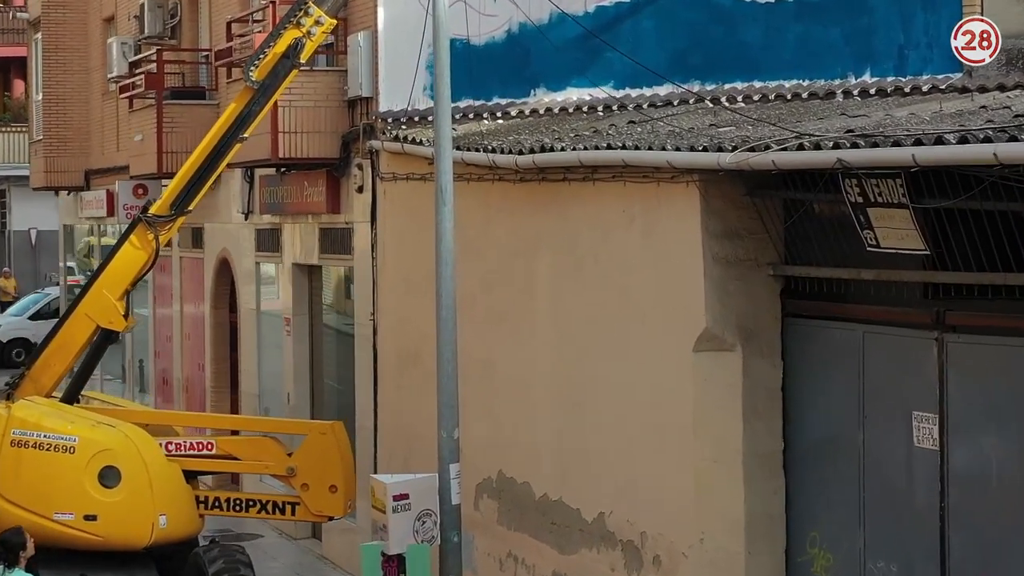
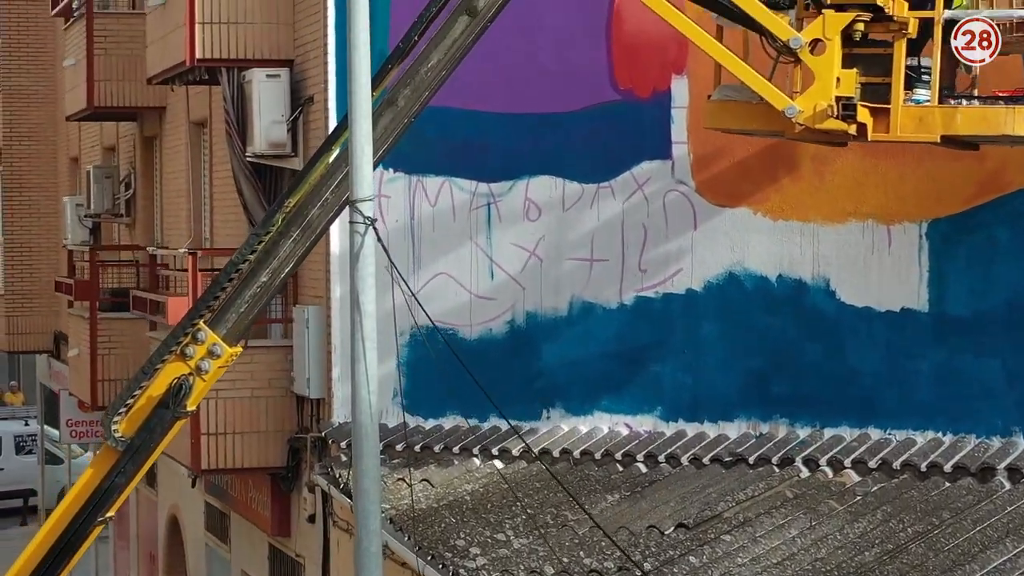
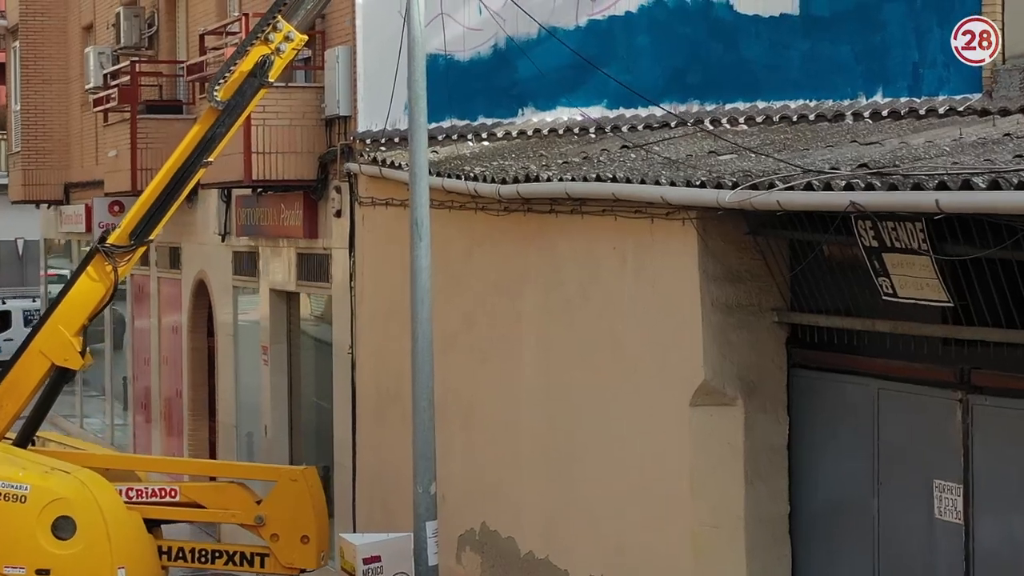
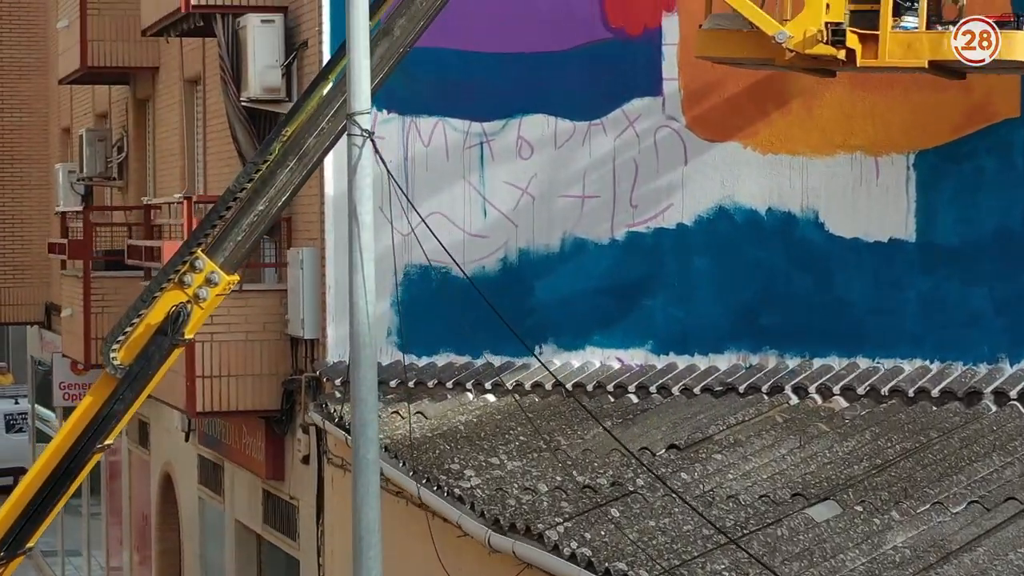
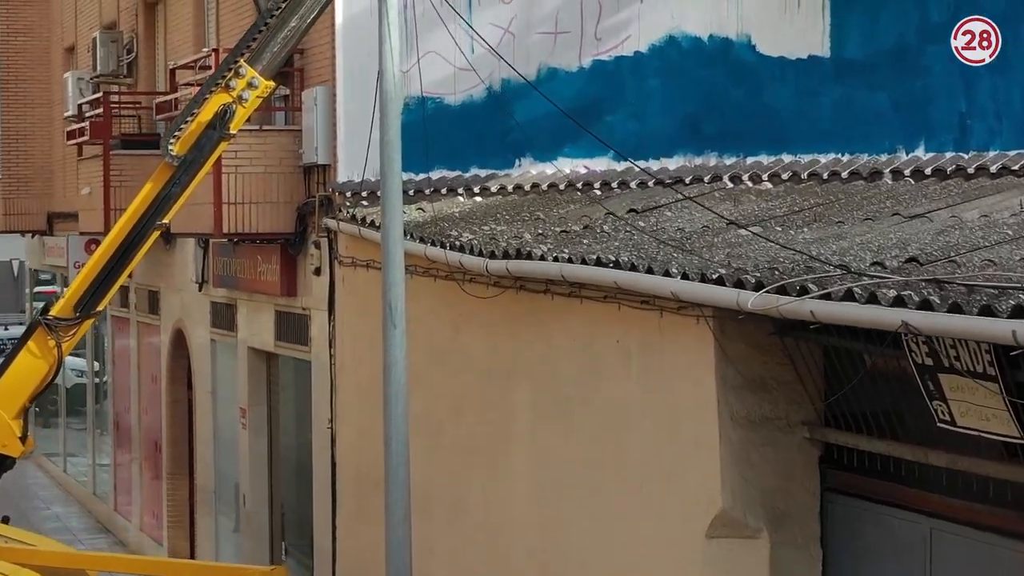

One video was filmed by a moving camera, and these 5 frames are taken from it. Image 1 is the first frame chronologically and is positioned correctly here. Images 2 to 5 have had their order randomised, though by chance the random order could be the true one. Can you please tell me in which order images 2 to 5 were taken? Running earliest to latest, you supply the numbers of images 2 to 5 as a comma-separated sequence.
3, 5, 4, 2
